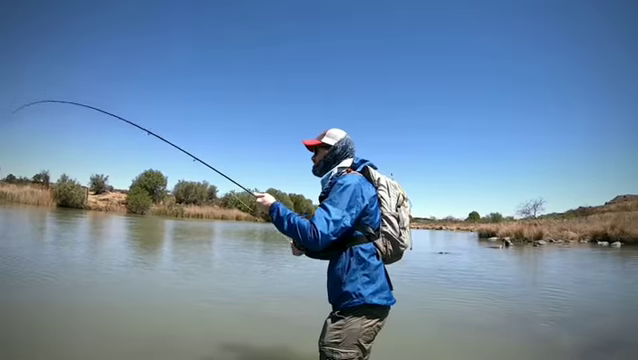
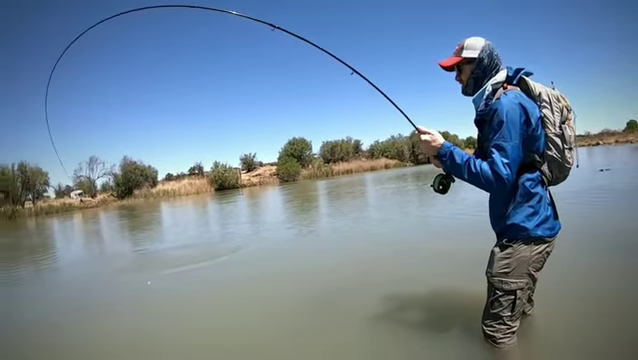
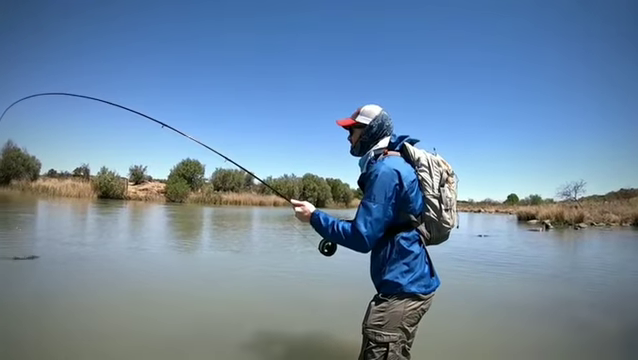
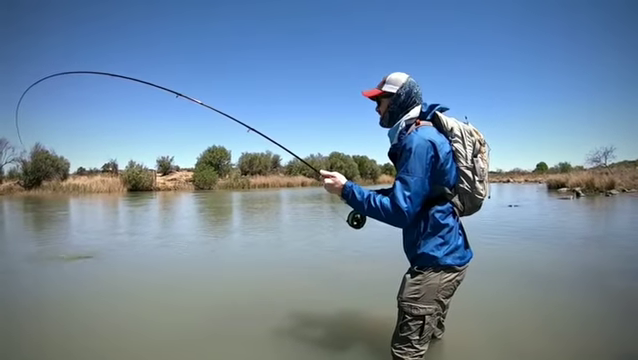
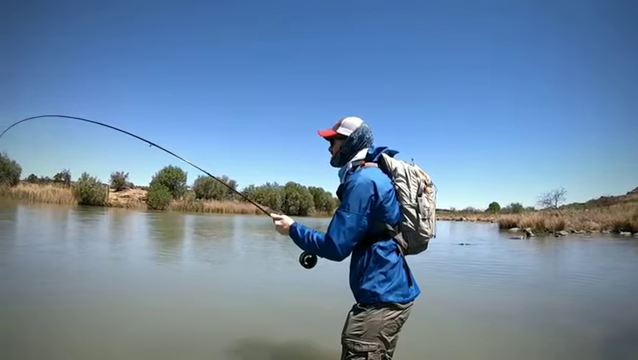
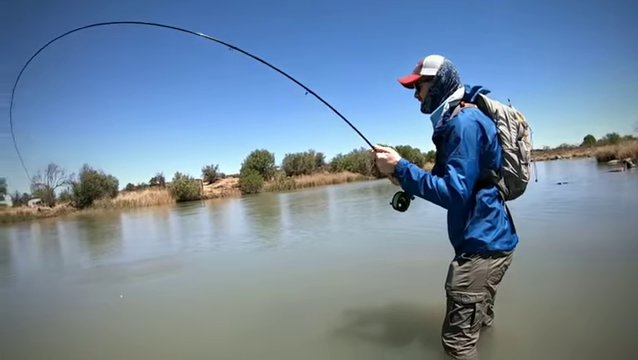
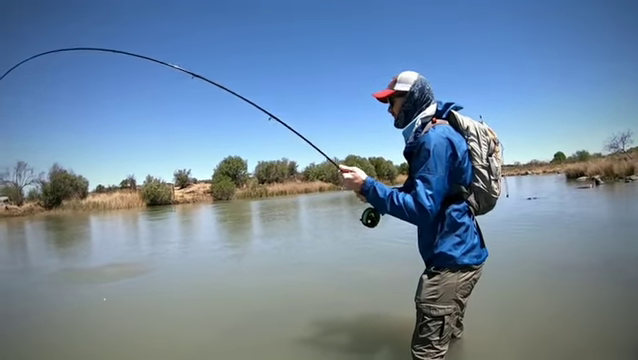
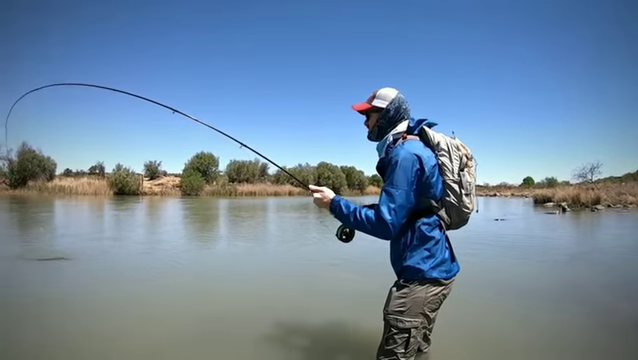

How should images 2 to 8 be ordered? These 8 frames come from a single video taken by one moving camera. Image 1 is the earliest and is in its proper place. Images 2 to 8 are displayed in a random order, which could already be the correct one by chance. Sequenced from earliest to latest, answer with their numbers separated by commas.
5, 3, 8, 4, 7, 6, 2
